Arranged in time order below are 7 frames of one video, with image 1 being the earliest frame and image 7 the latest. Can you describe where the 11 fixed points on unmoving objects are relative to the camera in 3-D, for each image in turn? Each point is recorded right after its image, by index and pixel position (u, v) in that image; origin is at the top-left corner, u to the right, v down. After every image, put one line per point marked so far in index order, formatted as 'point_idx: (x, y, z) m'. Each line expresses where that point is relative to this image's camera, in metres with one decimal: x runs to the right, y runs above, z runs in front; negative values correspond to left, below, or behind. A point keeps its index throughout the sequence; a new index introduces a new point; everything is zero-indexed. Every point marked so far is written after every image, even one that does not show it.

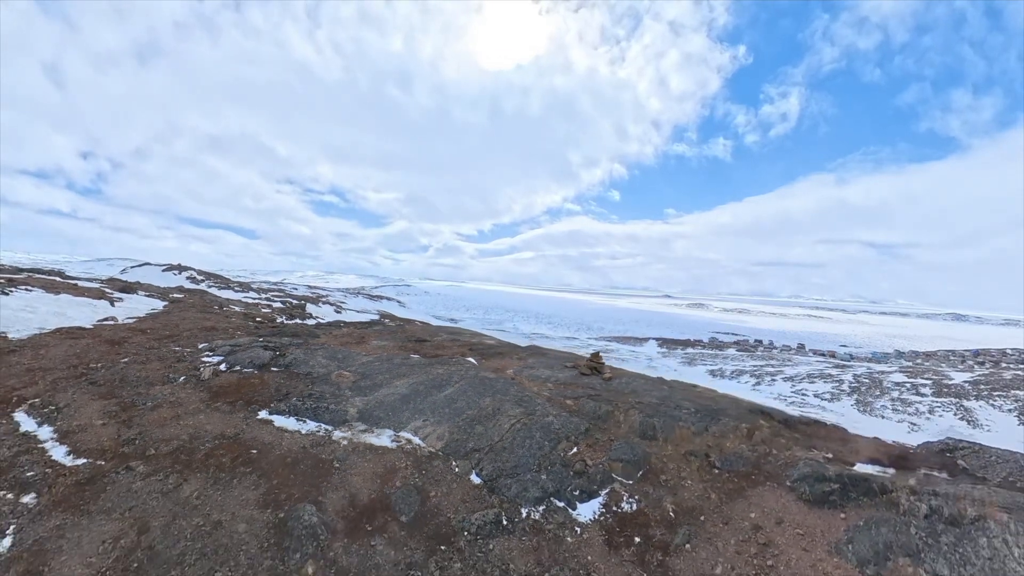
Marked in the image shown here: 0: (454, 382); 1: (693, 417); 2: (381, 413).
0: (-2.2, -3.7, +15.7) m
1: (+6.1, -4.7, +12.4) m
2: (-4.3, -4.2, +14.1) m
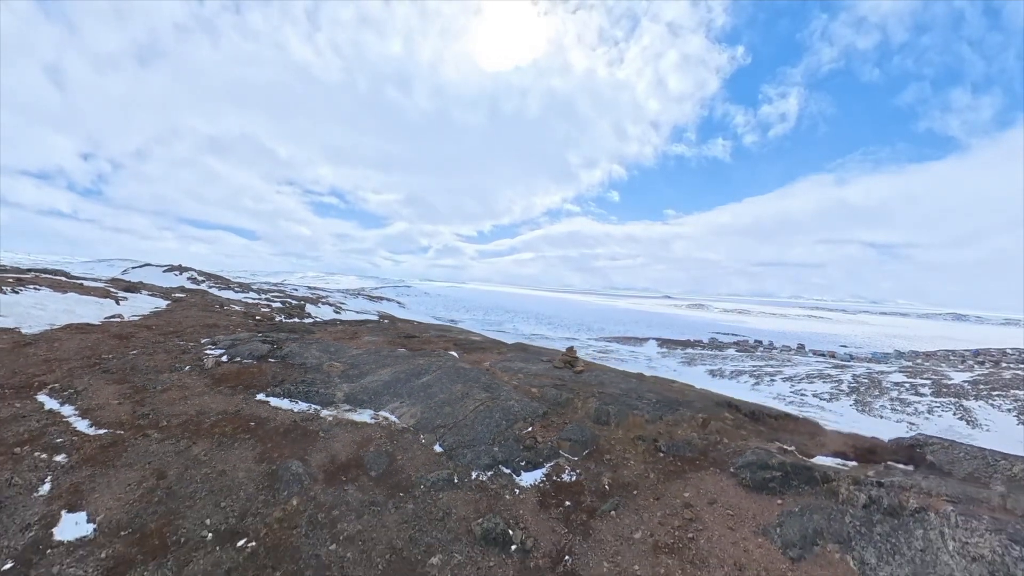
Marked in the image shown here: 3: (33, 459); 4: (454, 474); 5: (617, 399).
0: (-3.4, -3.5, +17.6) m
1: (+5.0, -4.5, +14.2) m
2: (-5.5, -4.1, +15.9) m
3: (-12.4, -4.3, +11.1) m
4: (-1.4, -4.6, +10.3) m
5: (+3.9, -4.3, +14.9) m
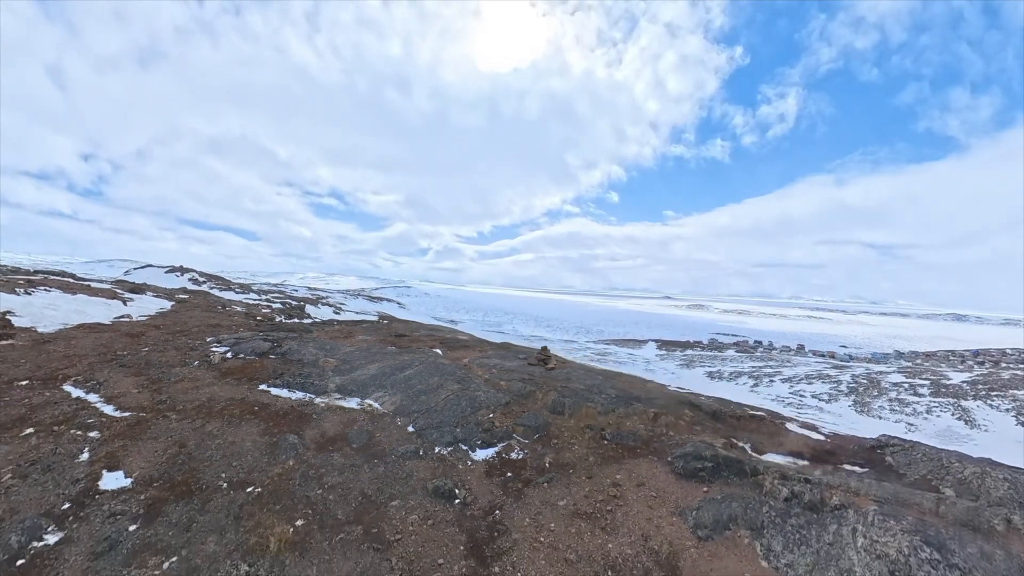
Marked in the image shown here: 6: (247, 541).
0: (-4.6, -3.6, +19.7) m
1: (+3.8, -4.6, +16.3) m
2: (-6.7, -4.2, +18.0) m
3: (-13.6, -4.4, +13.2) m
4: (-2.6, -4.7, +12.4) m
5: (+2.7, -4.4, +17.1) m
6: (-4.8, -4.5, +7.7) m
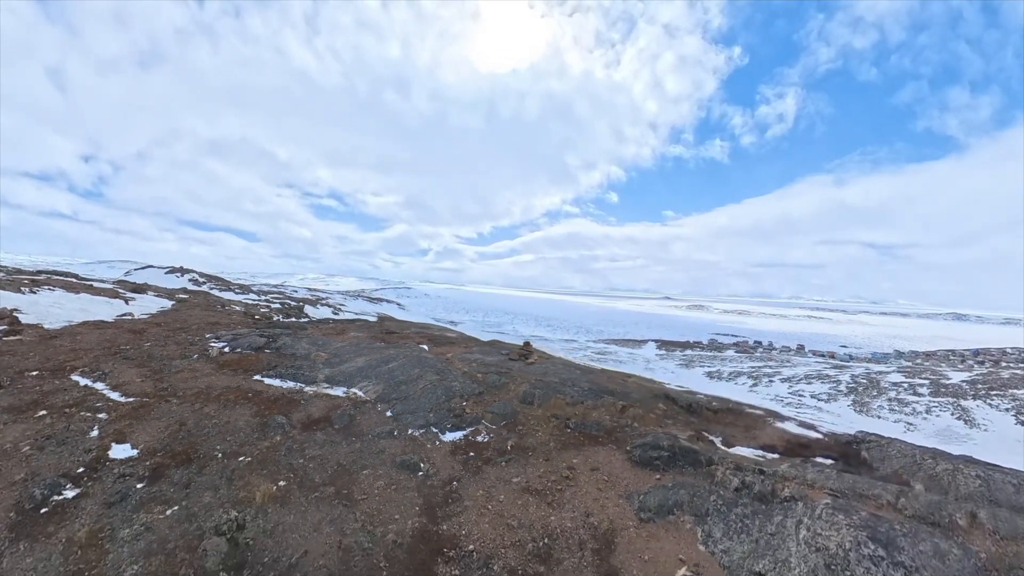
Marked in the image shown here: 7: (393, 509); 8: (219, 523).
0: (-5.6, -3.5, +21.1) m
1: (+2.7, -4.5, +17.7) m
2: (-7.7, -4.0, +19.4) m
3: (-14.6, -4.3, +14.6) m
4: (-3.7, -4.5, +13.8) m
5: (+1.6, -4.3, +18.5) m
6: (-5.8, -4.4, +9.1) m
7: (-2.4, -4.7, +9.0) m
8: (-5.3, -4.4, +8.0) m
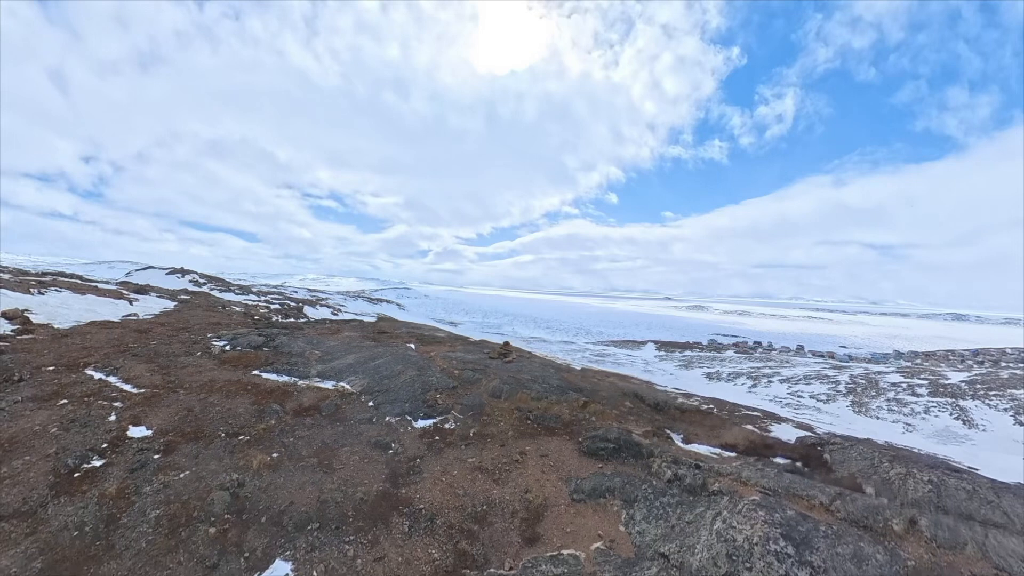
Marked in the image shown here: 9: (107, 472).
0: (-6.8, -3.6, +23.0) m
1: (+1.5, -4.6, +19.6) m
2: (-8.9, -4.1, +21.3) m
3: (-15.8, -4.4, +16.5) m
4: (-4.9, -4.6, +15.7) m
5: (+0.4, -4.4, +20.3) m
6: (-7.0, -4.5, +11.0) m
7: (-3.6, -4.8, +10.9) m
8: (-6.5, -4.4, +9.9) m
9: (-10.1, -4.6, +10.8) m
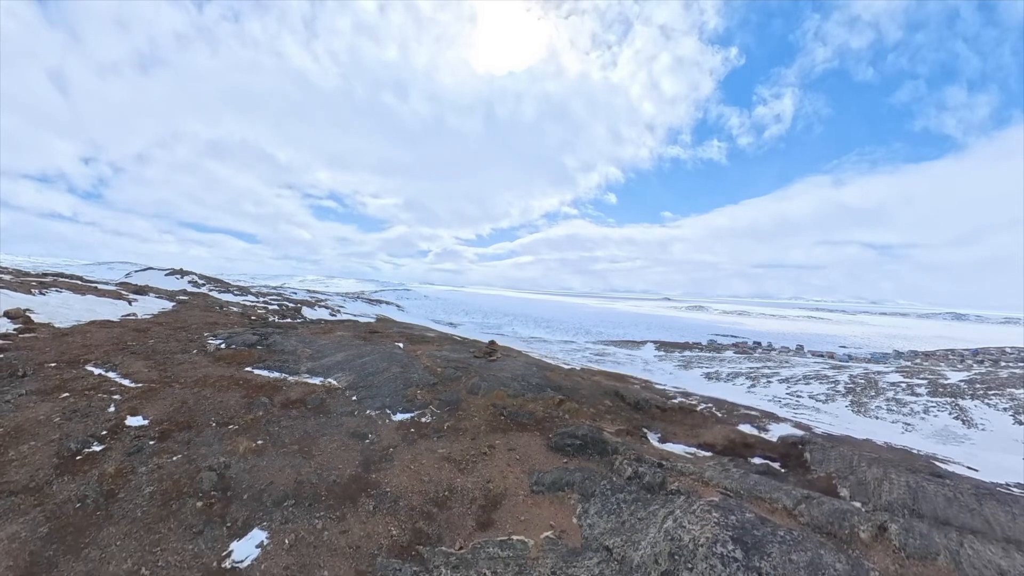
0: (-7.8, -3.6, +23.9) m
1: (+0.6, -4.6, +20.6) m
2: (-9.9, -4.1, +22.3) m
3: (-16.8, -4.4, +17.5) m
4: (-5.8, -4.6, +16.7) m
5: (-0.5, -4.4, +21.3) m
6: (-8.0, -4.4, +12.0) m
7: (-4.5, -4.8, +11.9) m
8: (-7.5, -4.4, +10.8) m
9: (-11.1, -4.6, +11.8) m
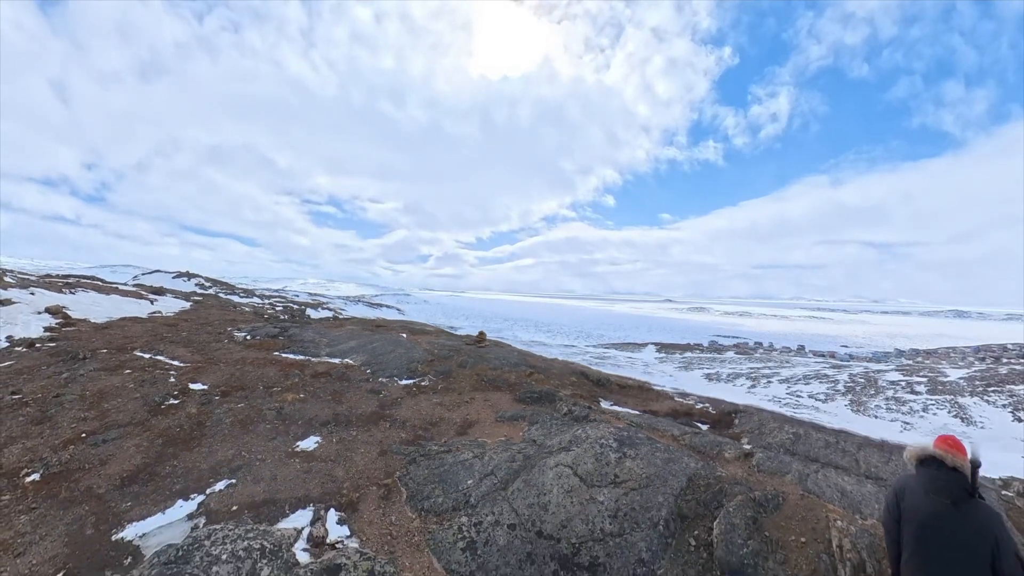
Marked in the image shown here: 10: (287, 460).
0: (-8.6, -3.3, +27.9) m
1: (-0.2, -4.2, +24.4) m
2: (-10.7, -3.9, +26.2) m
3: (-17.6, -4.2, +21.4) m
4: (-6.6, -4.3, +20.6) m
5: (-1.3, -4.0, +25.2) m
6: (-8.8, -4.1, +15.9) m
7: (-5.3, -4.4, +15.8) m
8: (-8.3, -4.1, +14.7) m
9: (-11.9, -4.3, +15.7) m
10: (-5.7, -4.4, +10.9) m
